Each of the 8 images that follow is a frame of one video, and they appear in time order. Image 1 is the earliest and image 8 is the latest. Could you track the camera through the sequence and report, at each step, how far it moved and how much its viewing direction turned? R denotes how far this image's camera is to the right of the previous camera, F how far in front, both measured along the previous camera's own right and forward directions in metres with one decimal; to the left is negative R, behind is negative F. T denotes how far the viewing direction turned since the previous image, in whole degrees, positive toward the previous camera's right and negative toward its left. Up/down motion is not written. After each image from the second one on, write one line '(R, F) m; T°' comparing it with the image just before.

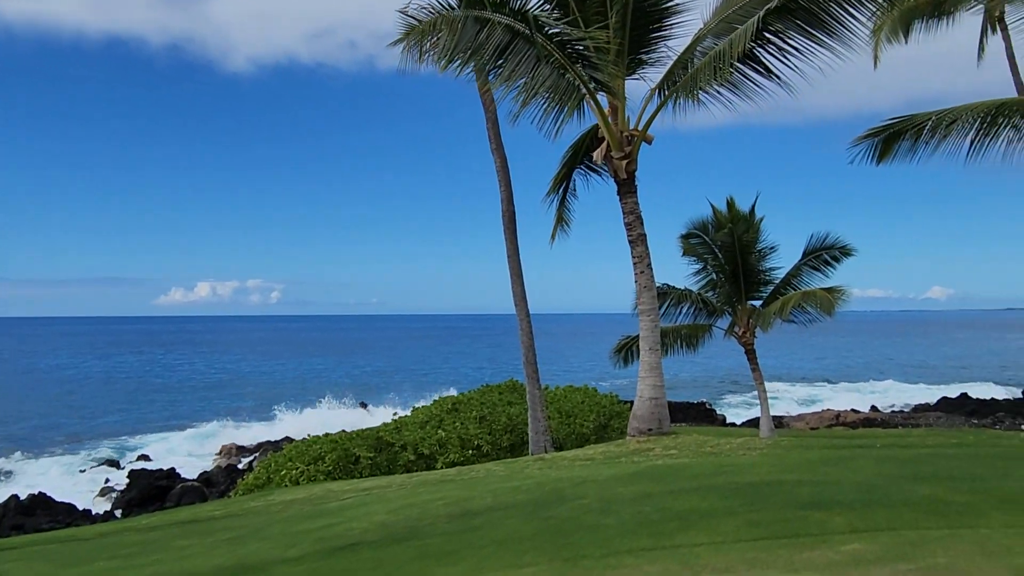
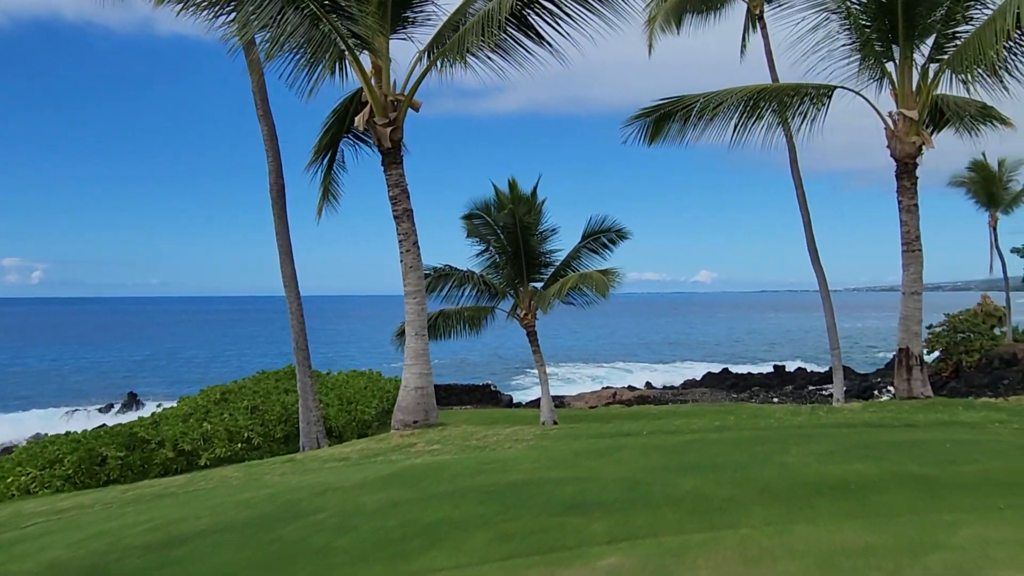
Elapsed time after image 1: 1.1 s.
(+0.4, +0.8) m; +14°
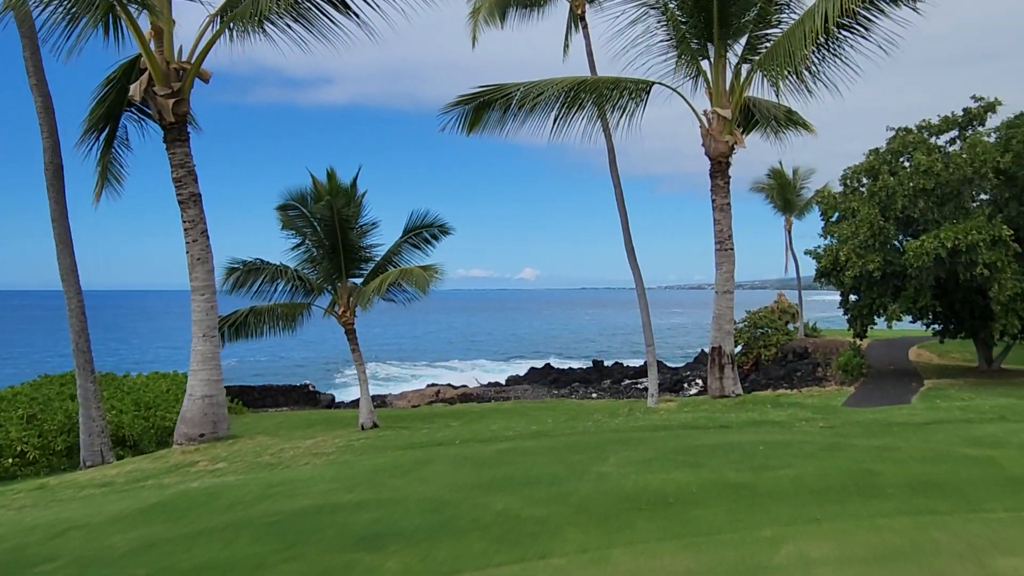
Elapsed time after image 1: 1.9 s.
(+0.2, +0.6) m; +12°
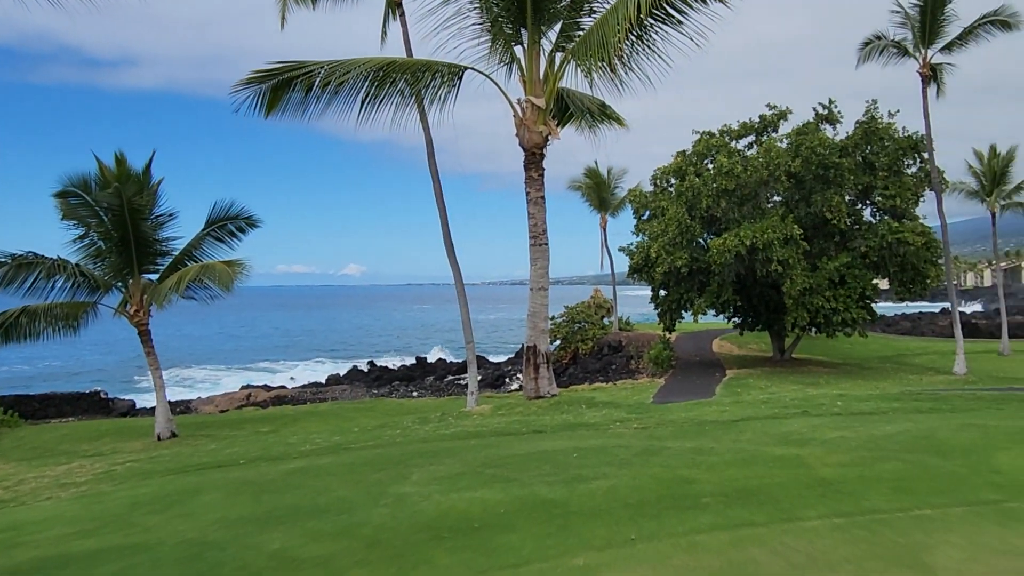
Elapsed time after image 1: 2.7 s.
(+0.2, +0.6) m; +12°
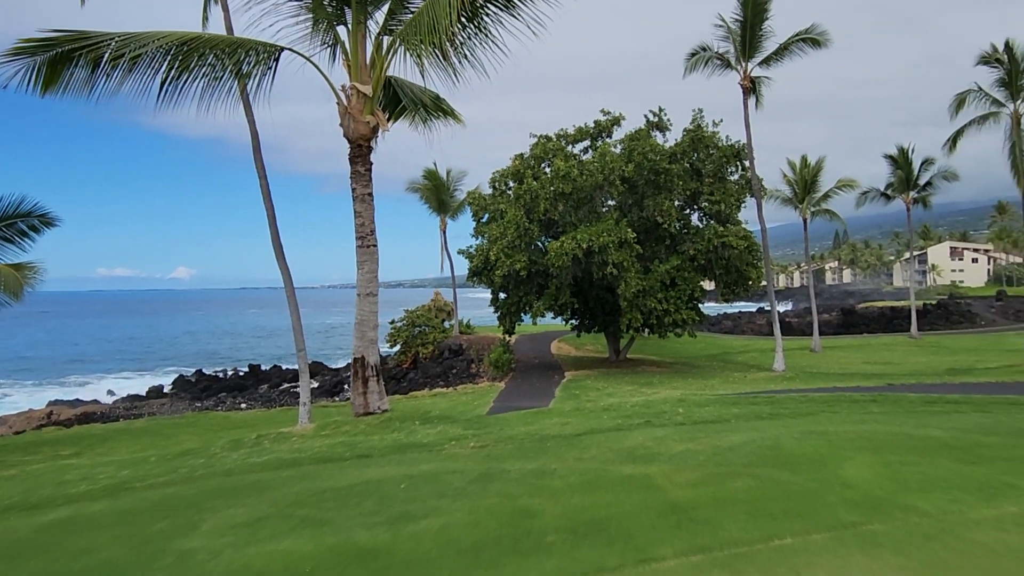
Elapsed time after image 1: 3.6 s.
(+0.1, +0.7) m; +11°
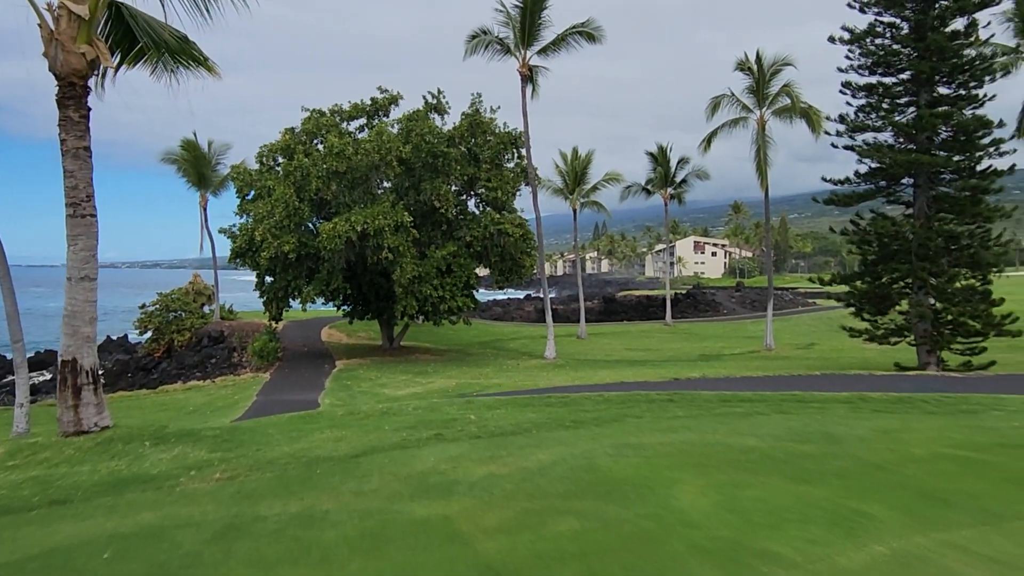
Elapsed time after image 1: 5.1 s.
(0.0, +1.2) m; +15°
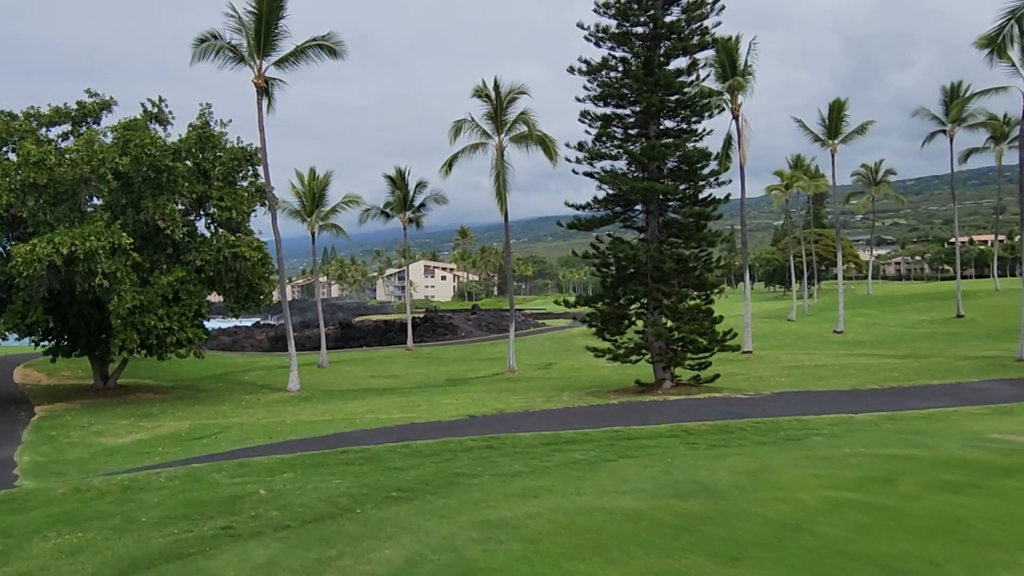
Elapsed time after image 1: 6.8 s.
(-0.5, +1.4) m; +18°
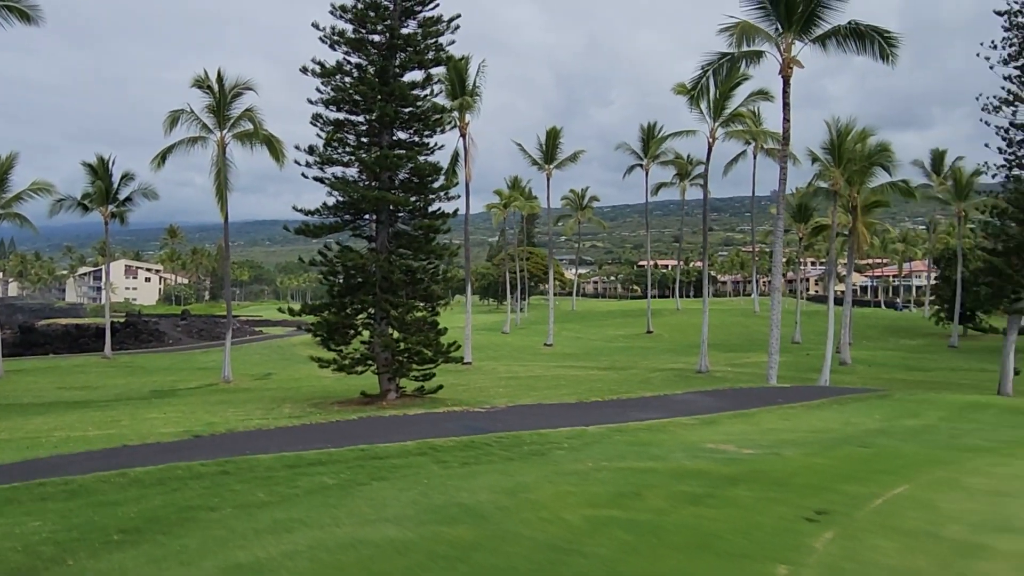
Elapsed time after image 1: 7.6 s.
(-0.2, +0.4) m; +19°
